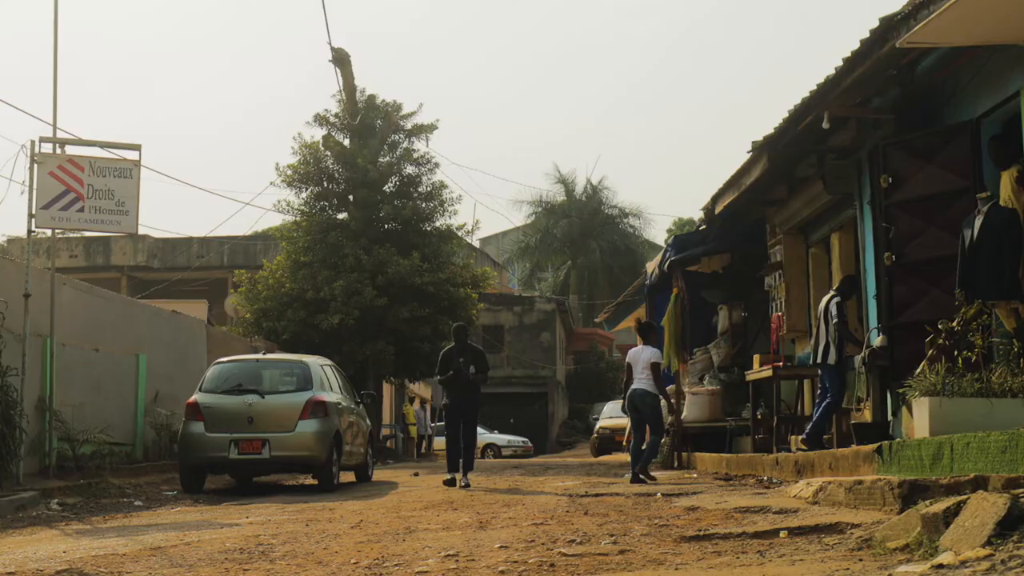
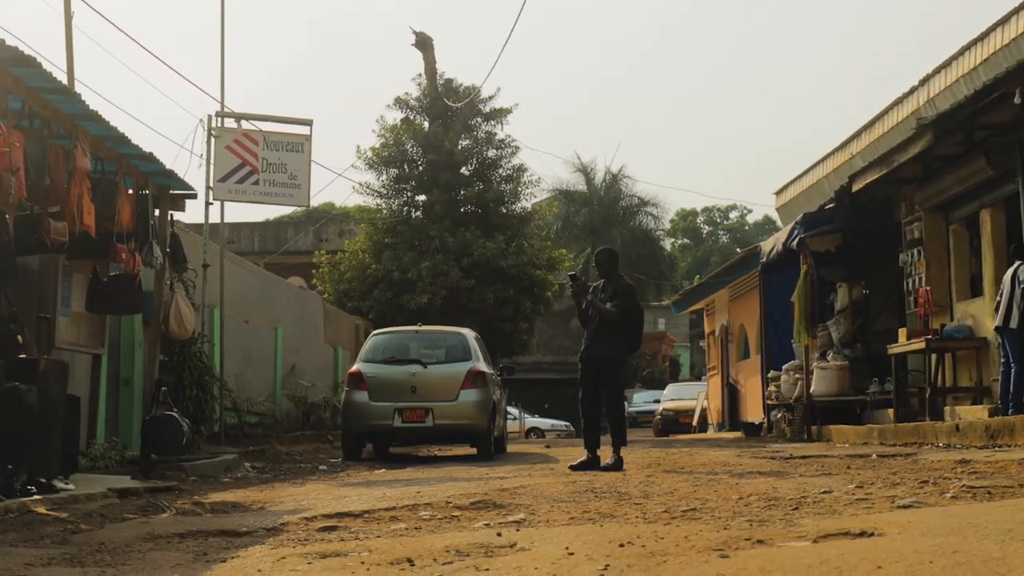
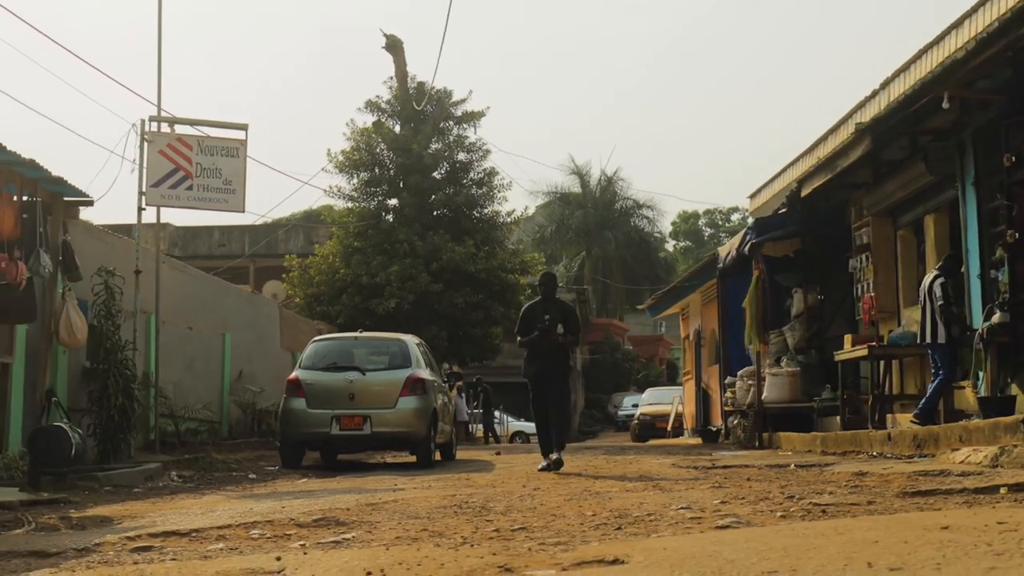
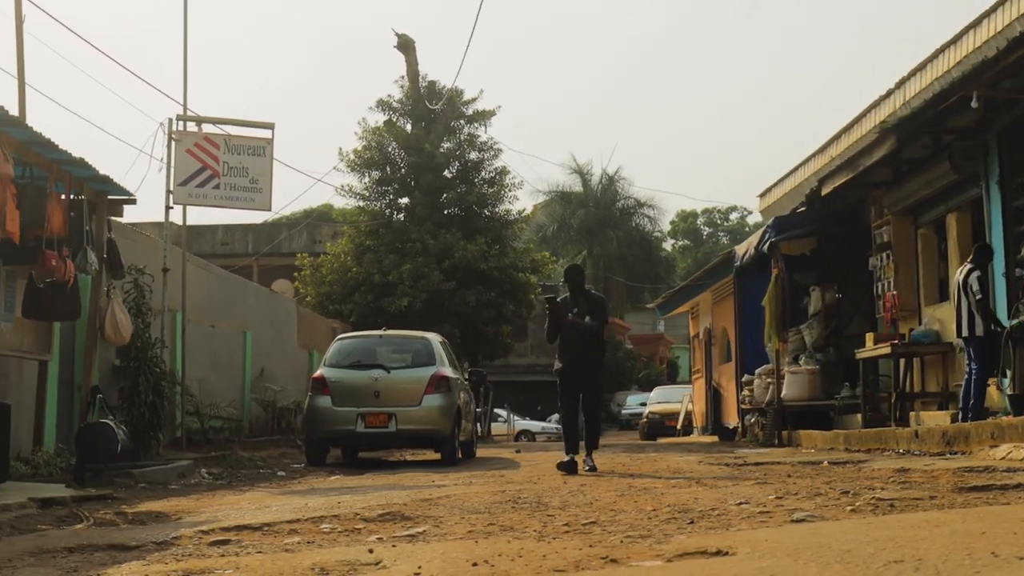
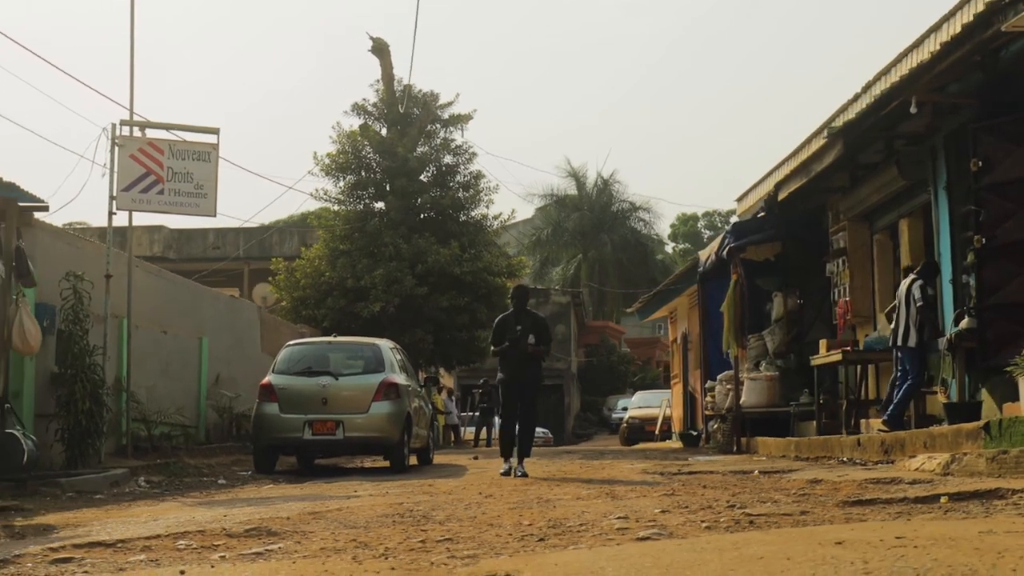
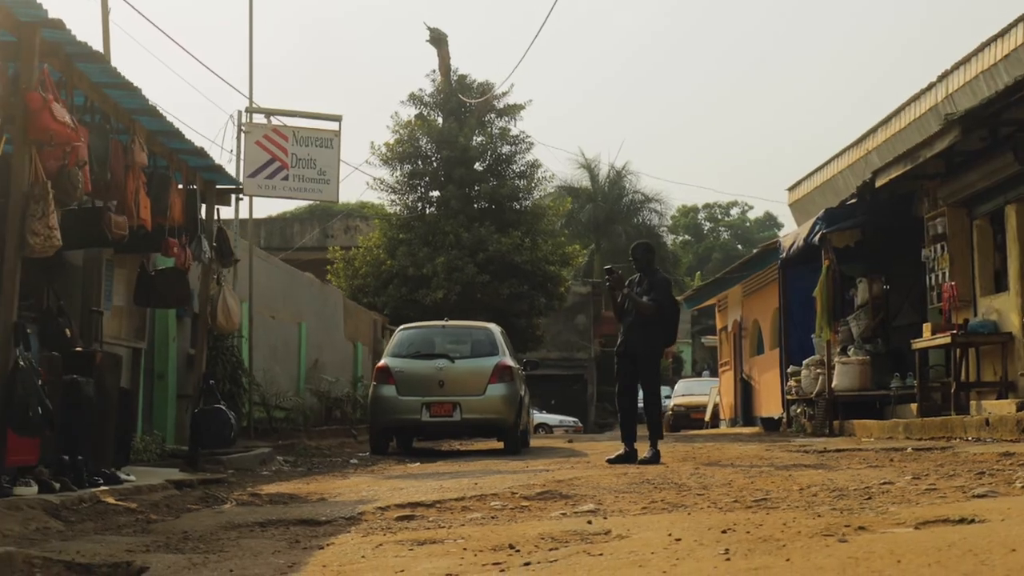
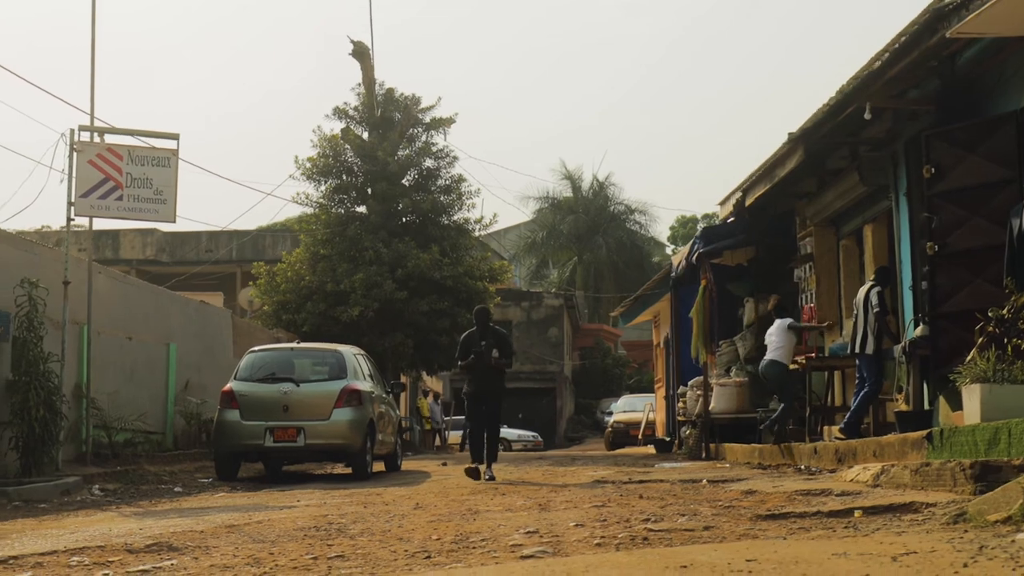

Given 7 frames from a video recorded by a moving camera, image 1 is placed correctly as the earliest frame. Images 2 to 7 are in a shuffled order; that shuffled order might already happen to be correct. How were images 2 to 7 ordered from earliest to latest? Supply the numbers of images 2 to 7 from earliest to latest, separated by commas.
7, 5, 3, 4, 2, 6
